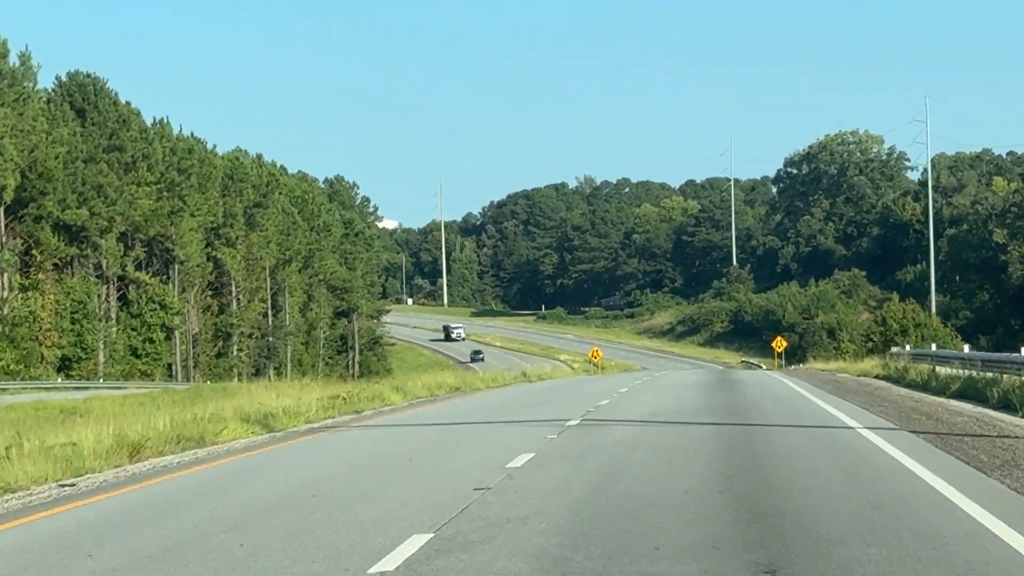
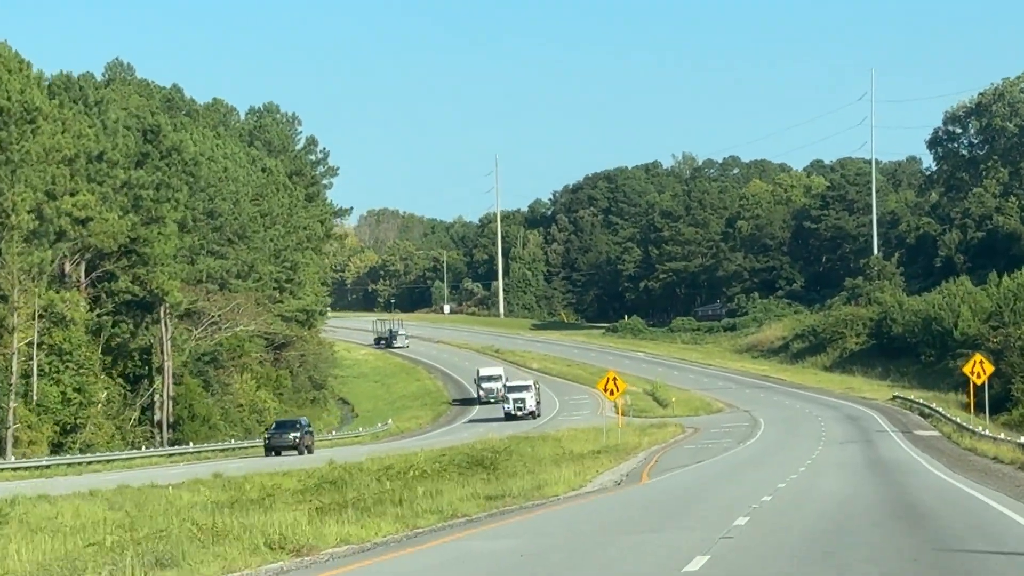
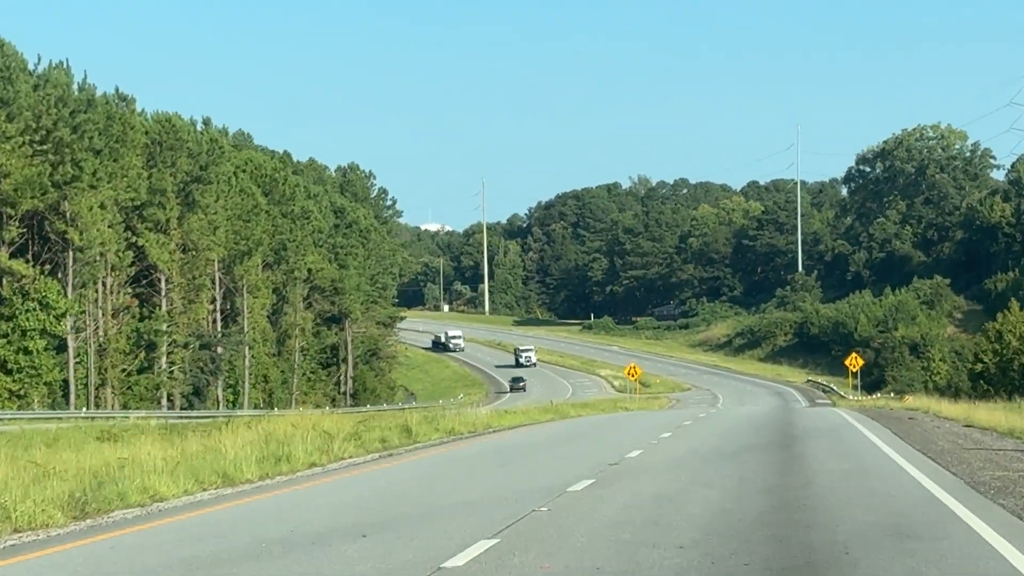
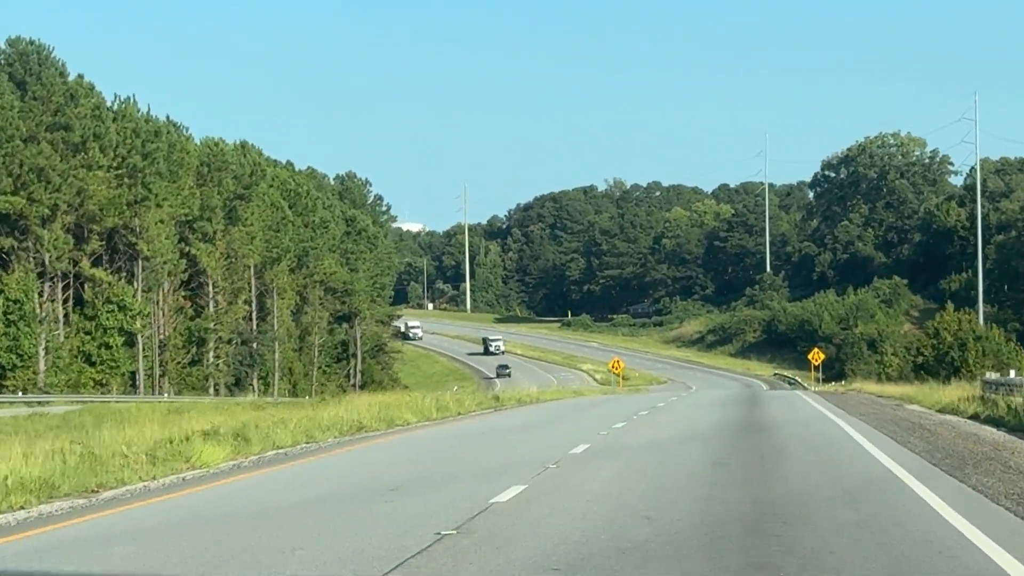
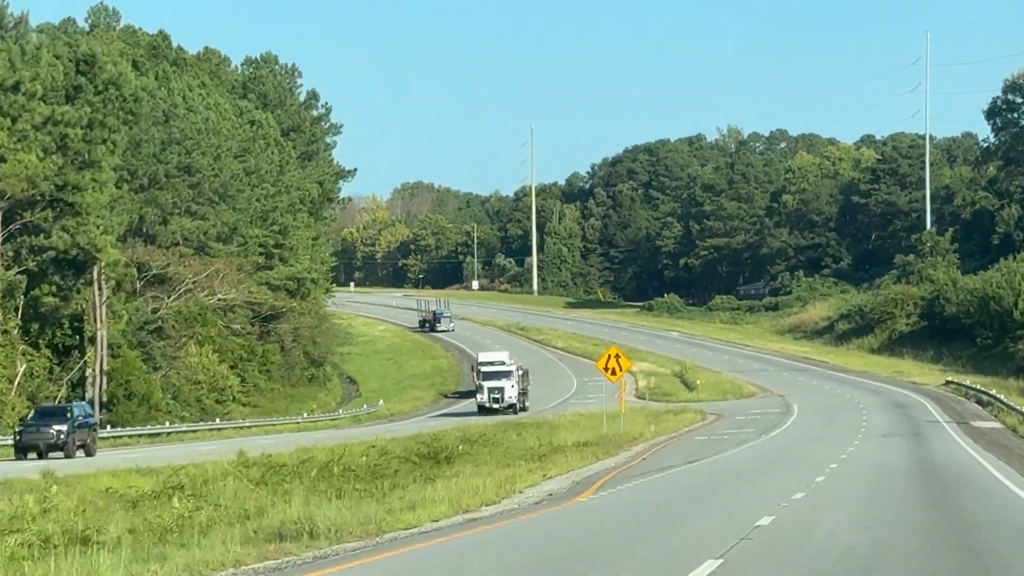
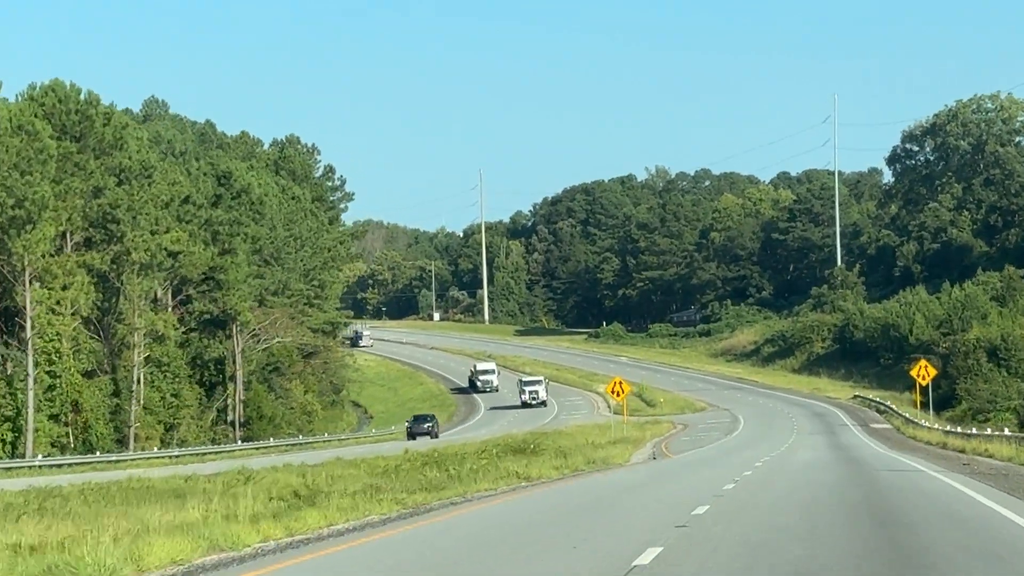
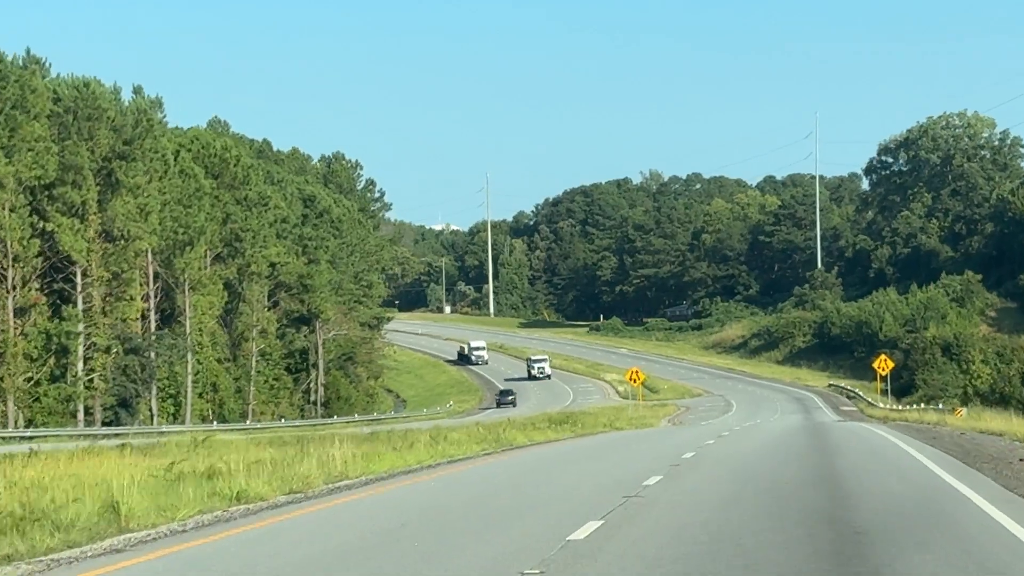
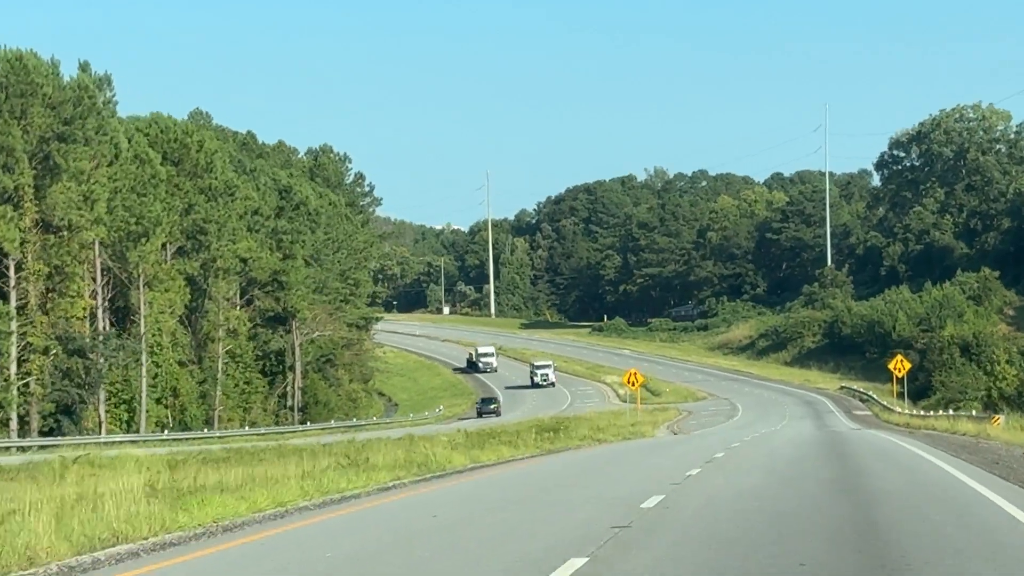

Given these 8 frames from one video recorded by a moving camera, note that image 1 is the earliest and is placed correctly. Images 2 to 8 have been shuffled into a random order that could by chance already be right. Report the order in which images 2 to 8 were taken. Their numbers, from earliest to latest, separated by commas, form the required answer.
4, 3, 7, 8, 6, 2, 5
